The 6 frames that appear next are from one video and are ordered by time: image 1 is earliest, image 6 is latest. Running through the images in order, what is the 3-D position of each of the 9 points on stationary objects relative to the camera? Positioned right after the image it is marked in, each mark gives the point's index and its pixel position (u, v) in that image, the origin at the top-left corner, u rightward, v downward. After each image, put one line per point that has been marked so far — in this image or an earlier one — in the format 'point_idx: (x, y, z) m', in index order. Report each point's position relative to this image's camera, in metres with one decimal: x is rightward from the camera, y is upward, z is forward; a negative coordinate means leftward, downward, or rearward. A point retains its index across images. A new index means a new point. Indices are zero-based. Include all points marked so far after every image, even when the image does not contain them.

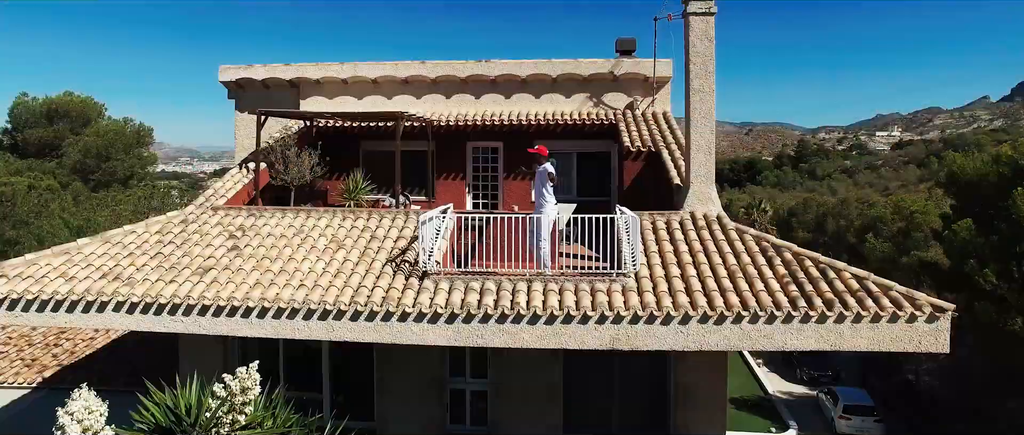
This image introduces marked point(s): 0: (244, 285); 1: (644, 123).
0: (-3.3, -0.8, +6.8) m
1: (+2.5, +1.8, +10.6) m
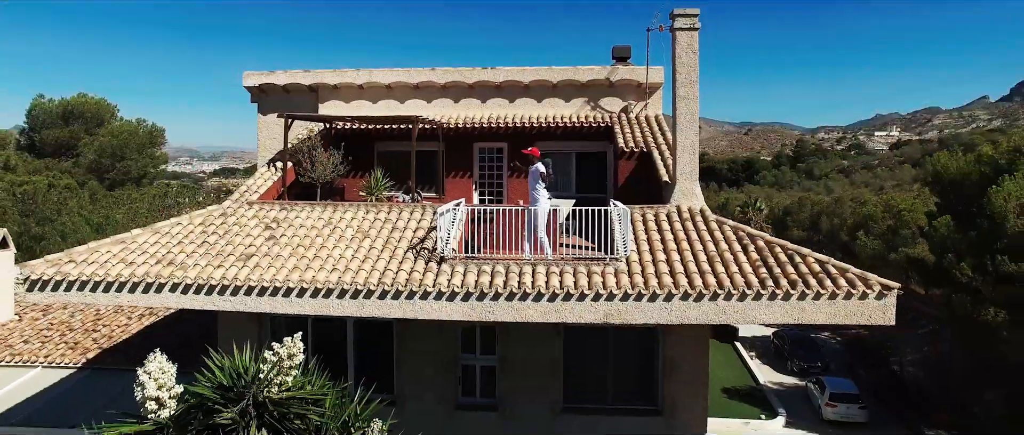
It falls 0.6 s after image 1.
0: (-3.2, -0.7, +7.8) m
1: (+2.6, +1.9, +11.6) m
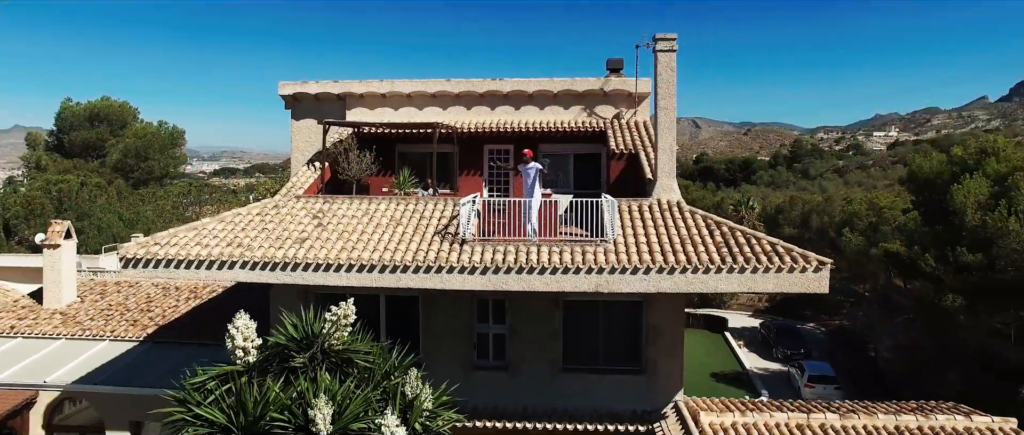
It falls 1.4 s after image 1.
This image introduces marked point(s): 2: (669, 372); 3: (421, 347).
0: (-3.1, -0.6, +9.5) m
1: (+2.7, +2.1, +13.3) m
2: (+2.9, -2.9, +10.3) m
3: (-1.7, -2.4, +10.6) m
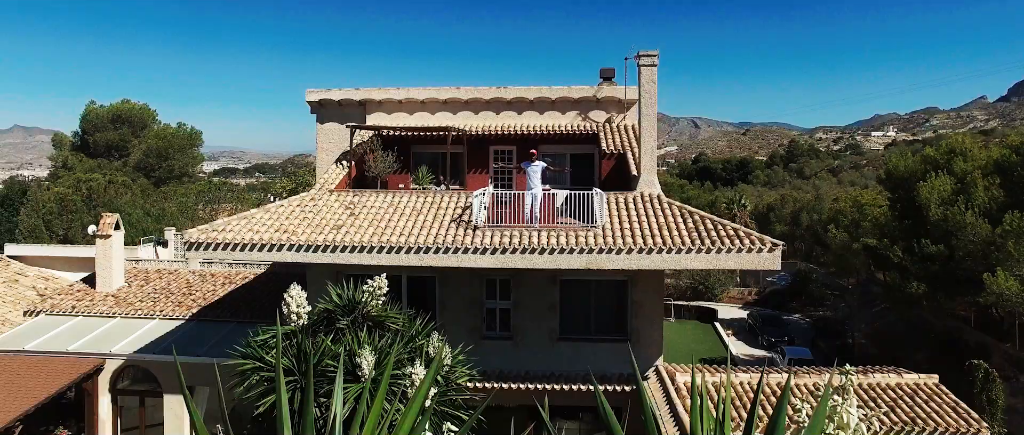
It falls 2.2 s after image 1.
0: (-3.0, -0.4, +11.3) m
1: (+2.8, +2.3, +15.0) m
2: (+3.0, -2.7, +12.1) m
3: (-1.6, -2.2, +12.3) m
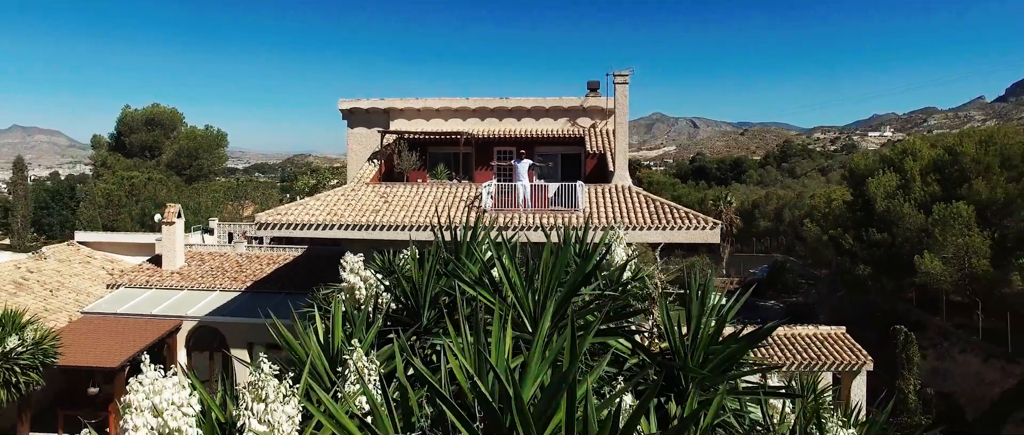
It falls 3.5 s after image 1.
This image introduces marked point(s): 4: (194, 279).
0: (-2.9, 0.0, +14.4) m
1: (+2.8, +2.6, +18.1) m
2: (+3.0, -2.3, +15.2) m
3: (-1.6, -1.9, +15.4) m
4: (-10.7, -2.1, +18.7) m
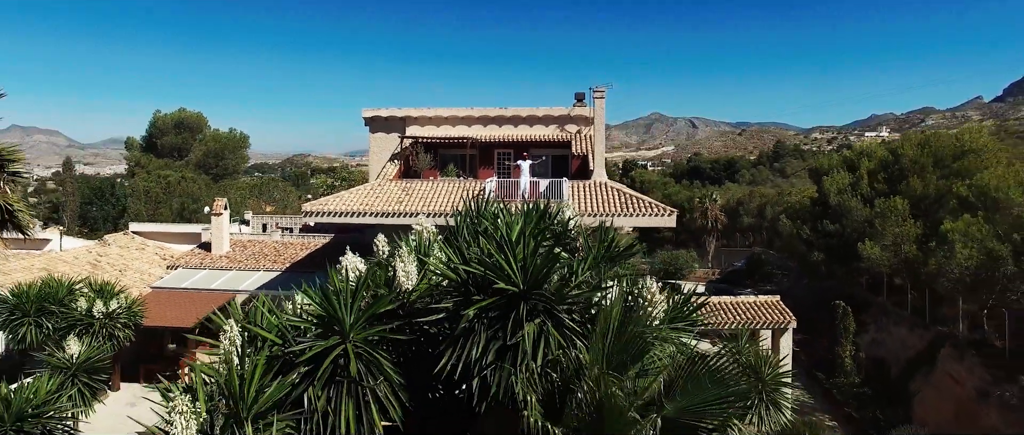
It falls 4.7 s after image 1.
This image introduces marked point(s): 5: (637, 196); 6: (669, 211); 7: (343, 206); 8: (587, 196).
0: (-3.0, +0.3, +17.7) m
1: (+2.8, +2.9, +21.5) m
2: (+2.9, -2.0, +18.5) m
3: (-1.7, -1.6, +18.7) m
4: (-10.7, -1.8, +22.1) m
5: (+3.8, +0.7, +17.8) m
6: (+4.6, +0.2, +16.8) m
7: (-5.4, +0.4, +17.9) m
8: (+2.4, +0.7, +18.0) m
